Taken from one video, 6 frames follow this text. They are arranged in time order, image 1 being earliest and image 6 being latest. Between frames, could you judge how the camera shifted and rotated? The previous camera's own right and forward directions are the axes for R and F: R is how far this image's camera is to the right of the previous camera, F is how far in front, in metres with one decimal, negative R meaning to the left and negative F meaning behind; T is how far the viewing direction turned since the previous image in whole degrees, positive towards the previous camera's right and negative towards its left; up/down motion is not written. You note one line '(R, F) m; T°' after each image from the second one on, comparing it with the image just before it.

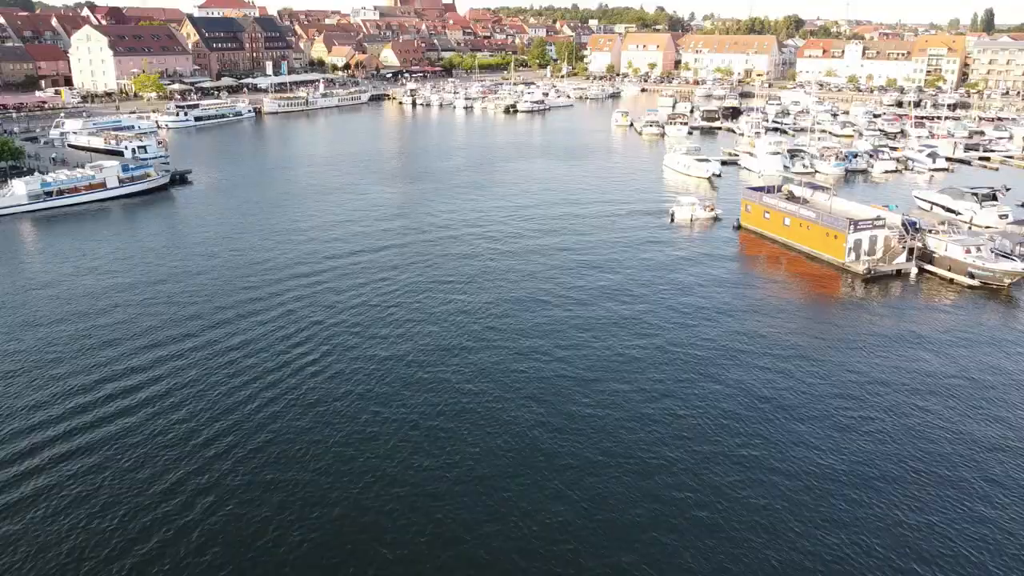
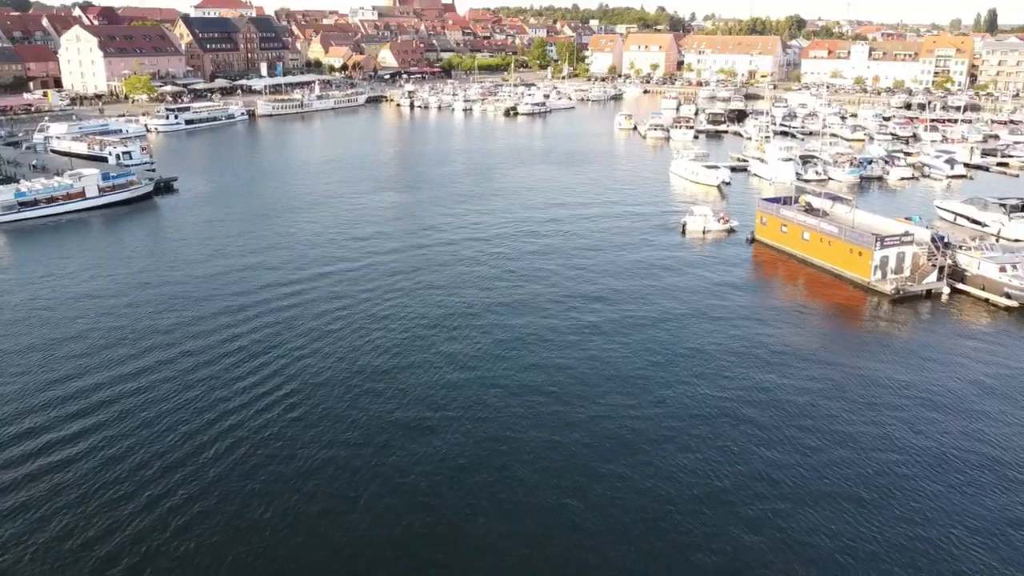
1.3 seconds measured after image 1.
(0.0, +1.8) m; 0°
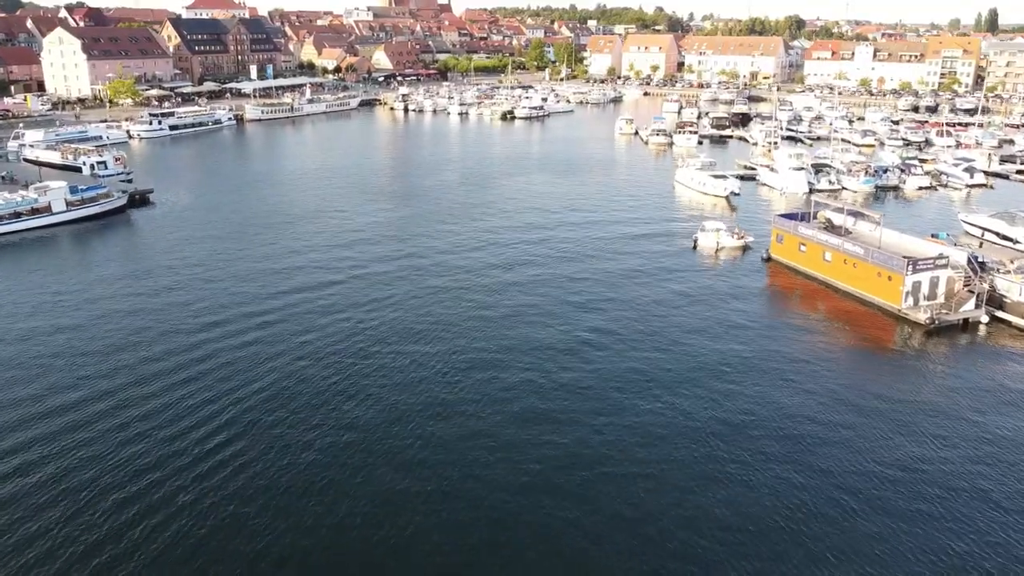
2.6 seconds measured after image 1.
(+0.1, +2.1) m; 0°
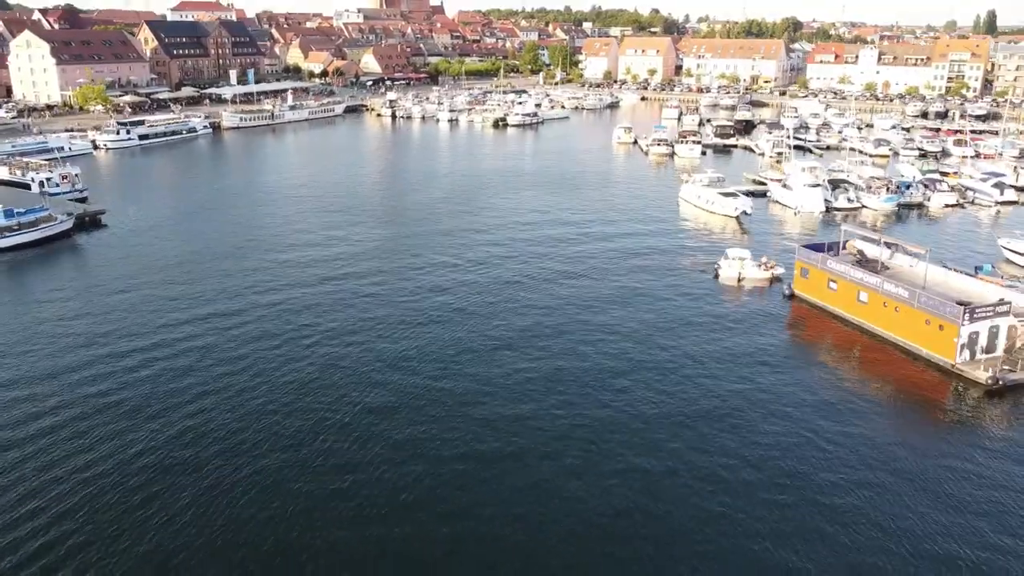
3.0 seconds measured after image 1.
(+0.2, +3.3) m; 0°
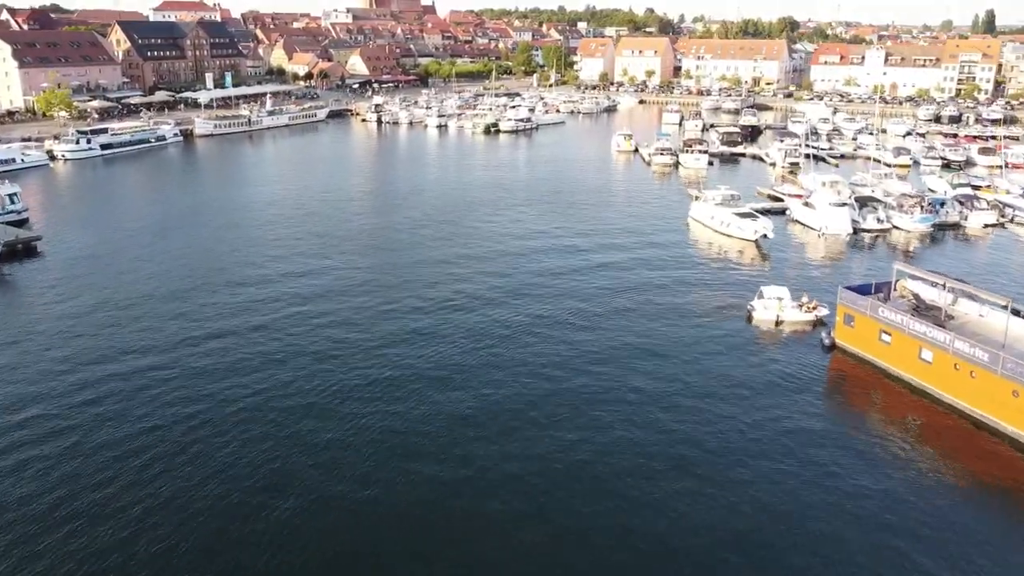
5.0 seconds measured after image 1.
(+0.1, +3.8) m; 0°
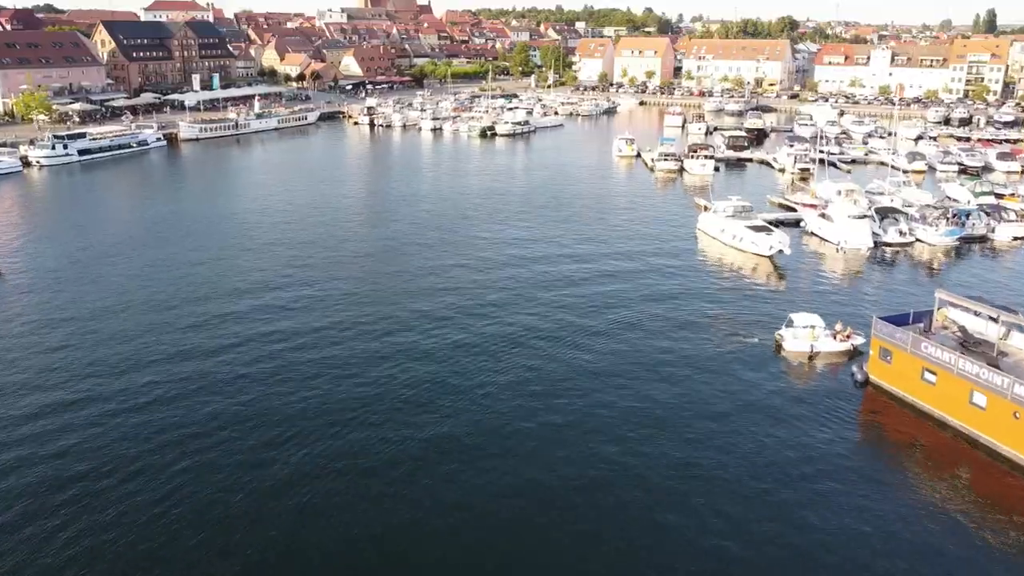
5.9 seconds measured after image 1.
(+0.1, +2.1) m; 0°
